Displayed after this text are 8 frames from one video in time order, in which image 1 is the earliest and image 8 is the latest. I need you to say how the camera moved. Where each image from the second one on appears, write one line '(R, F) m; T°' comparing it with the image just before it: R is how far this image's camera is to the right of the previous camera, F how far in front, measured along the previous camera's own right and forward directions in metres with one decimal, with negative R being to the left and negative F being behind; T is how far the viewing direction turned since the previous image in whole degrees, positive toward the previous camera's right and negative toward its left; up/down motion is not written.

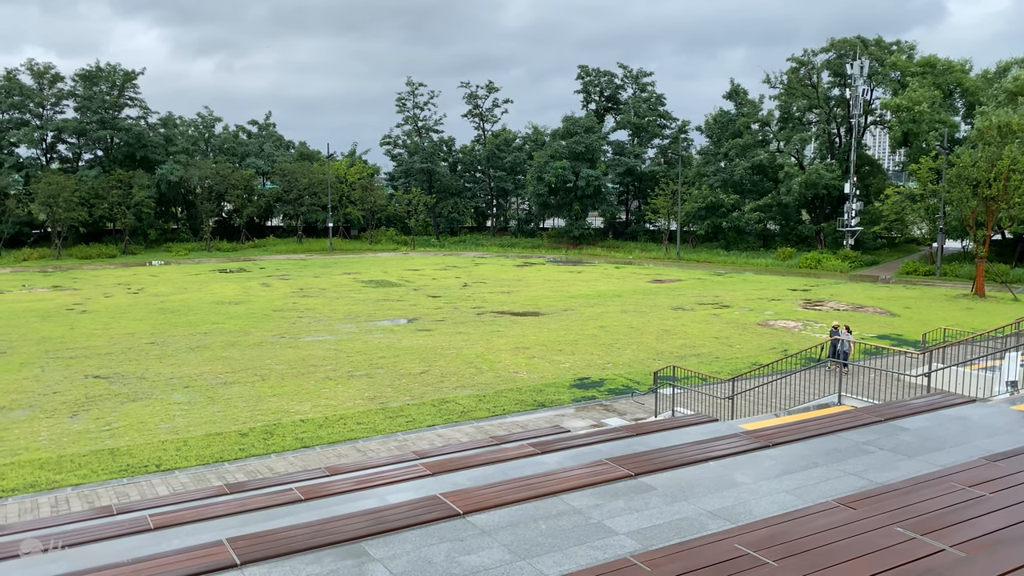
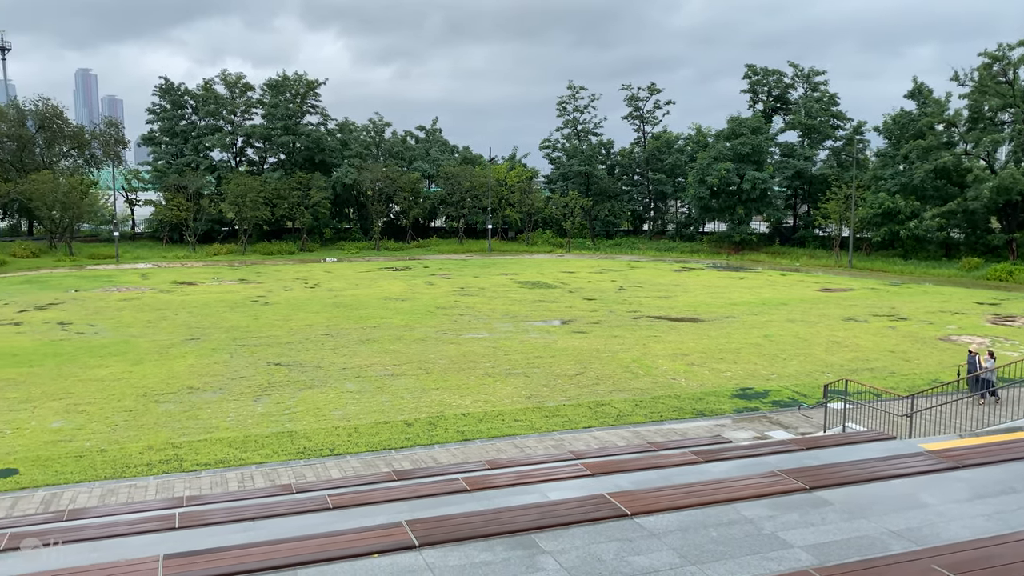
(-0.1, 0.0) m; -10°
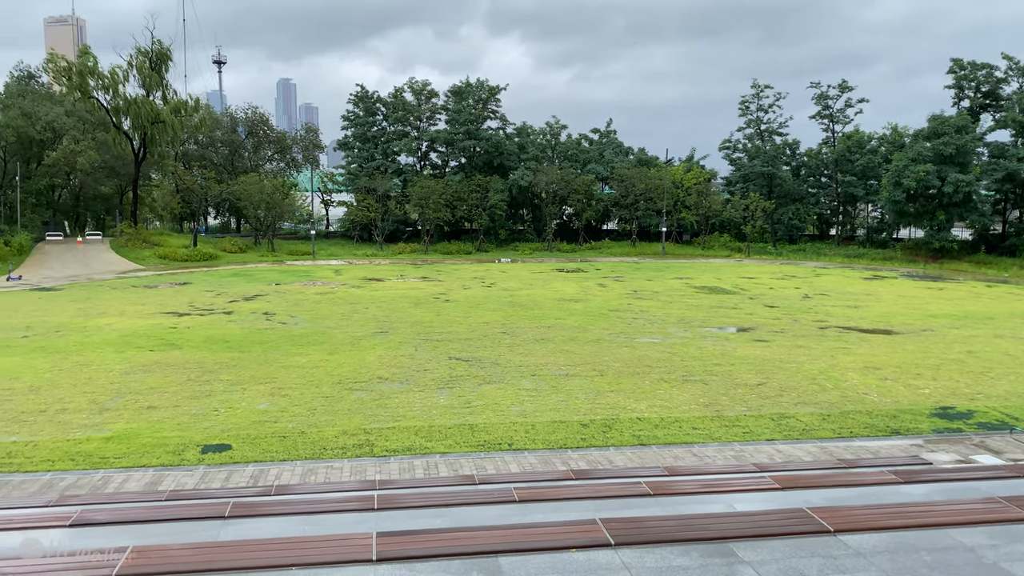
(-0.1, -0.1) m; -11°
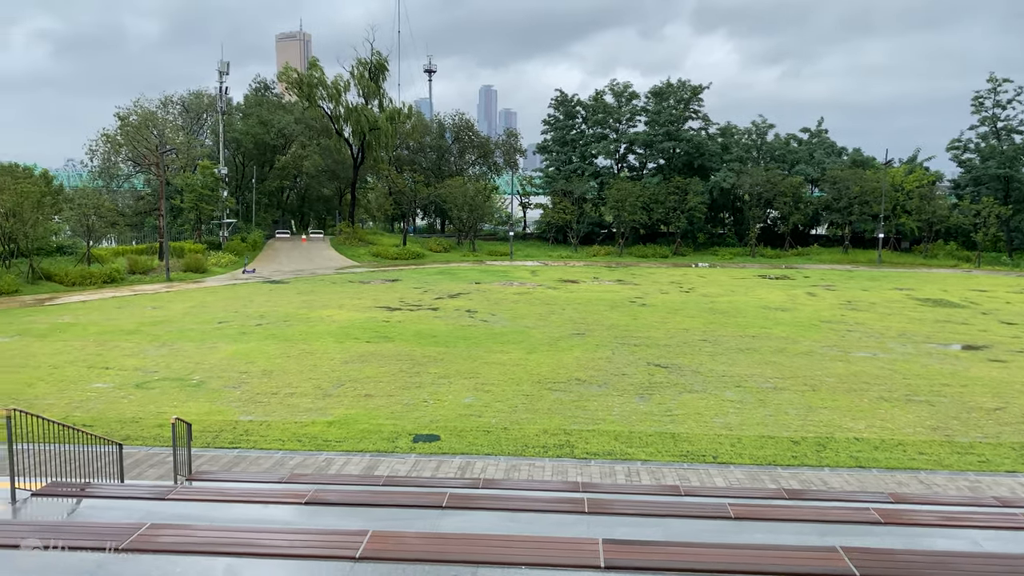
(-0.2, 0.0) m; -13°
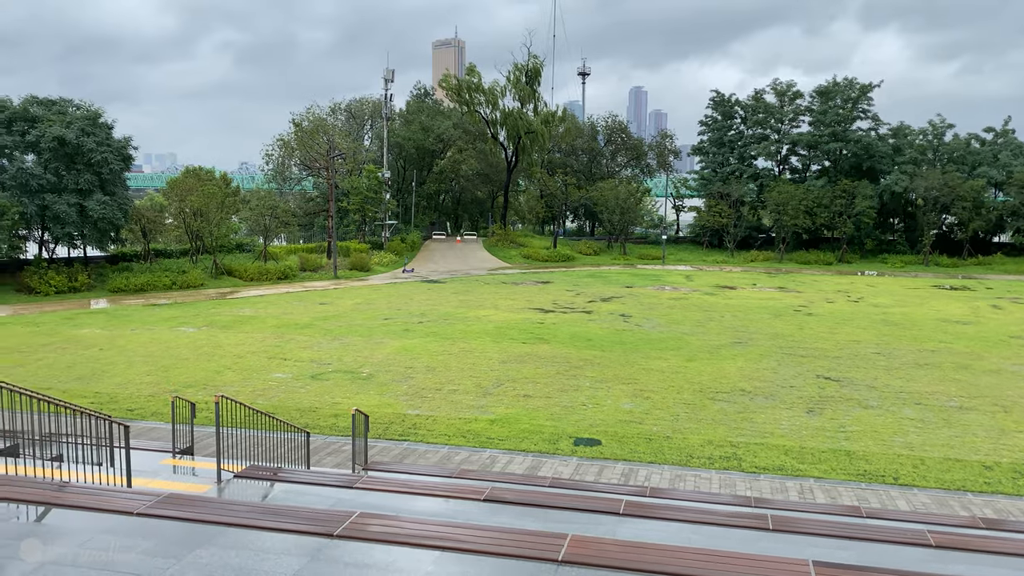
(-0.2, 0.0) m; -10°
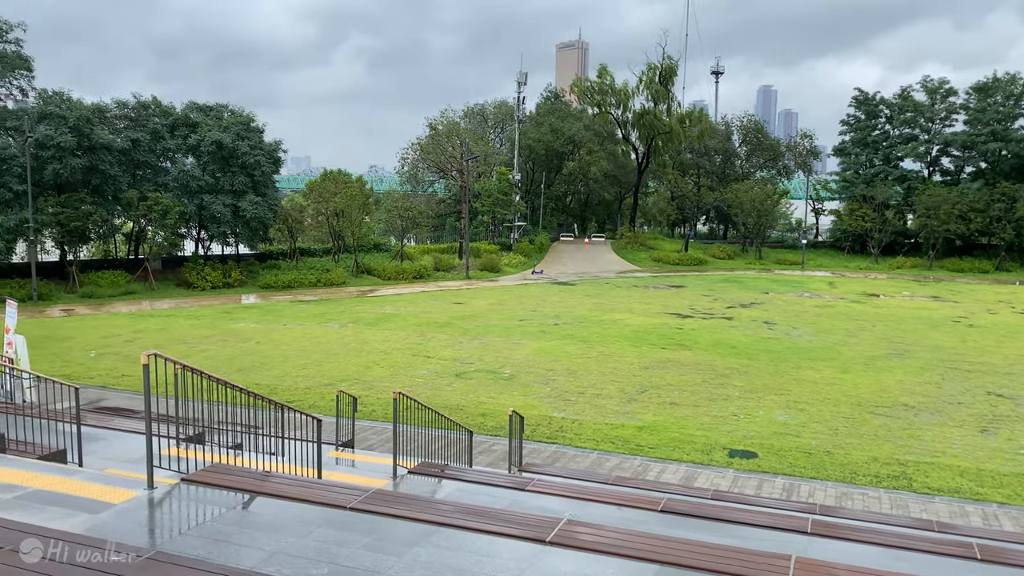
(-0.4, 0.0) m; -8°
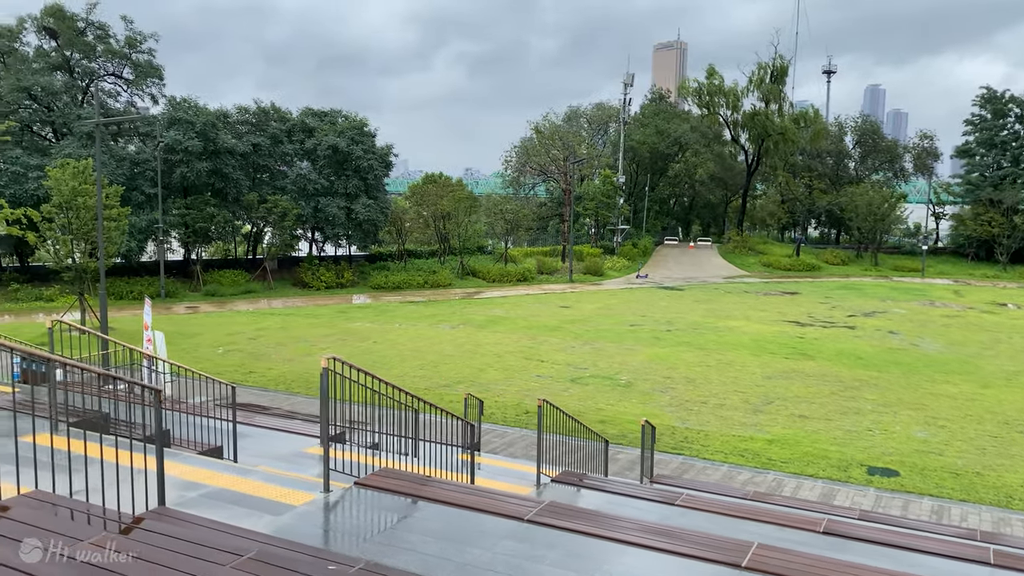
(-0.4, +0.1) m; -6°
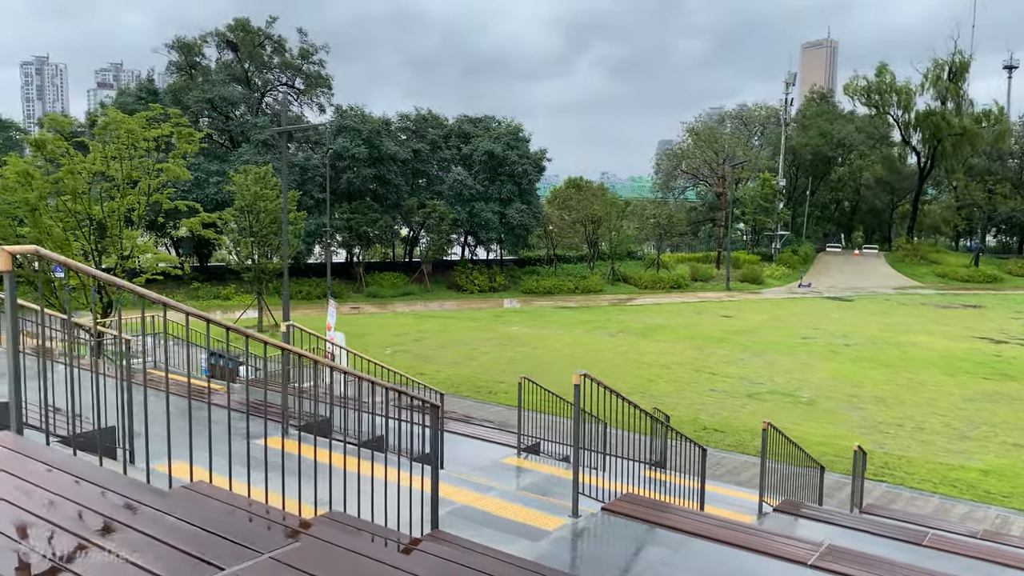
(-0.6, +0.2) m; -9°
